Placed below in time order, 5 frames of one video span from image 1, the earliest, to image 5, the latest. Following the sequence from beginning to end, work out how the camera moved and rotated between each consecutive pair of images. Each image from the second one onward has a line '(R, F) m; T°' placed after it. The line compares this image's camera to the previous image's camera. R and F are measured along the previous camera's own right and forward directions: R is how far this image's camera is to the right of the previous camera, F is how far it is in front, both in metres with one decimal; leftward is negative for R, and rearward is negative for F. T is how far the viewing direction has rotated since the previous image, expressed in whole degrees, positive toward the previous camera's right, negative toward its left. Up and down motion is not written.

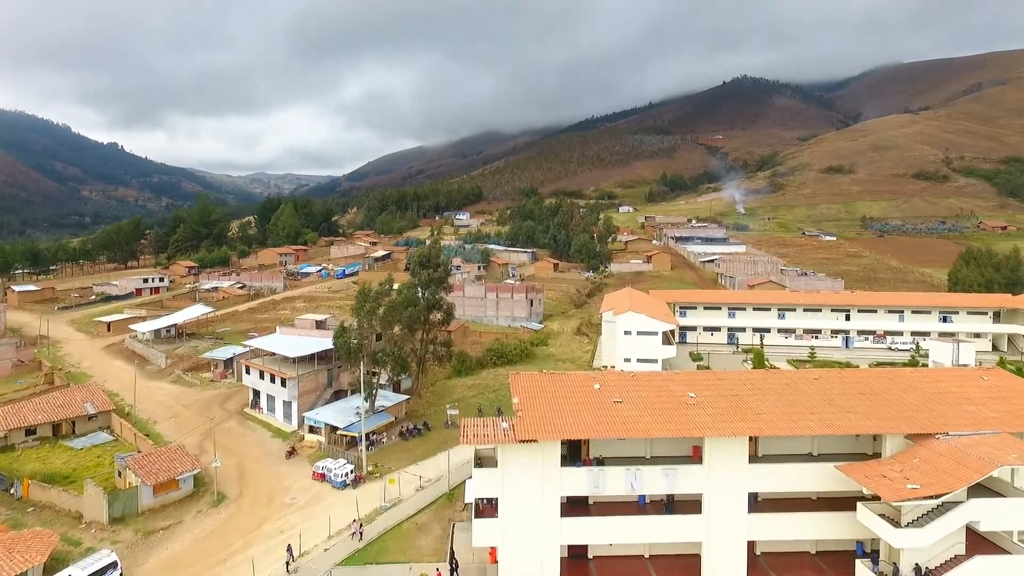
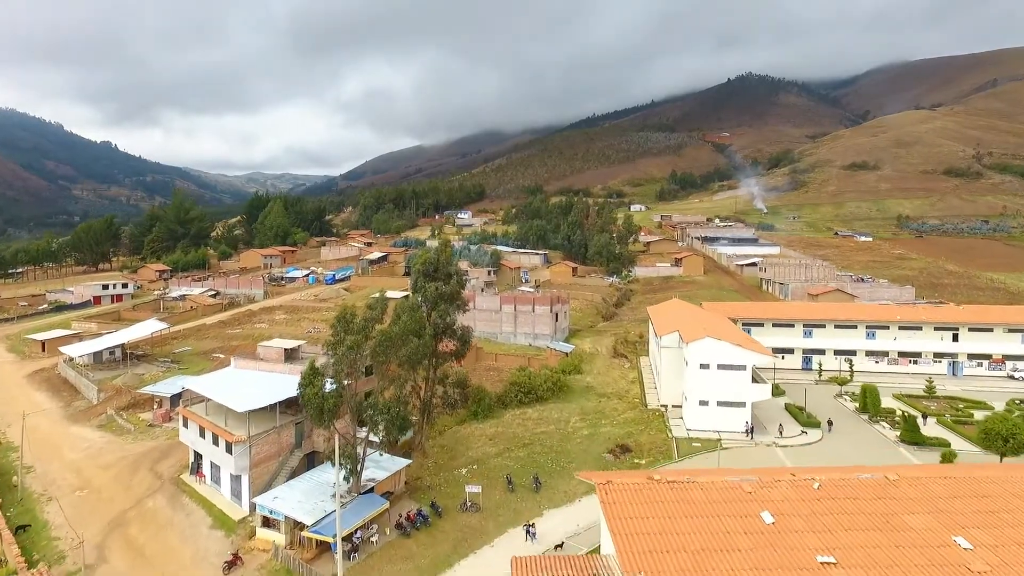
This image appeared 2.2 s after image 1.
(-1.9, +10.5) m; 0°
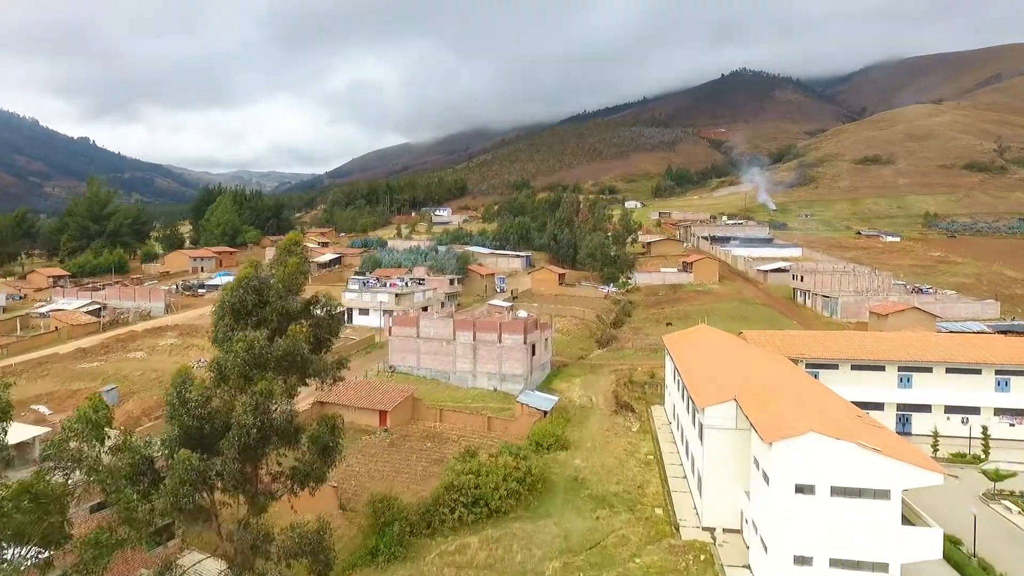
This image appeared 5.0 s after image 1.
(+1.9, +15.0) m; +1°
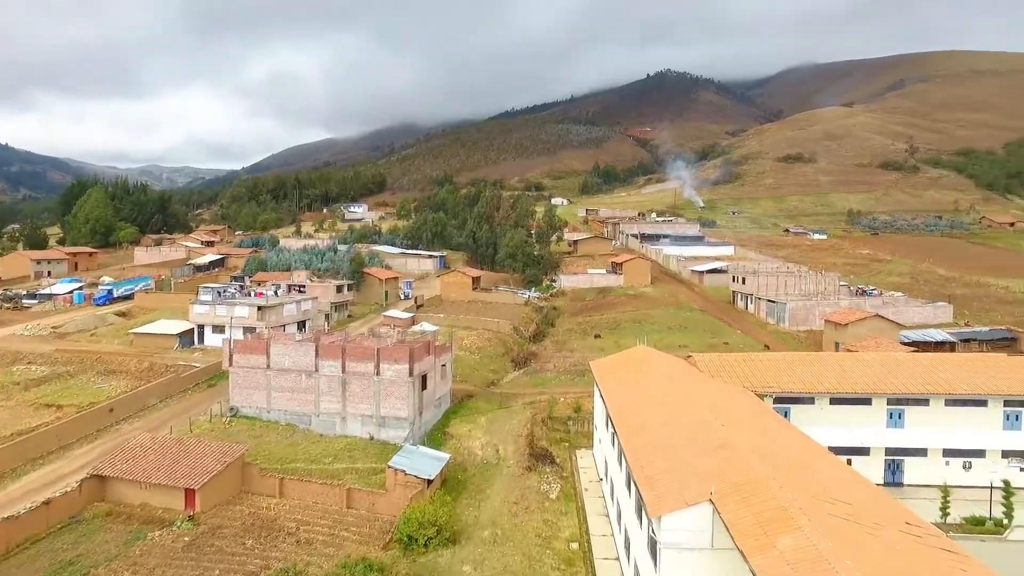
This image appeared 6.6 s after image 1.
(+2.1, +8.4) m; +6°
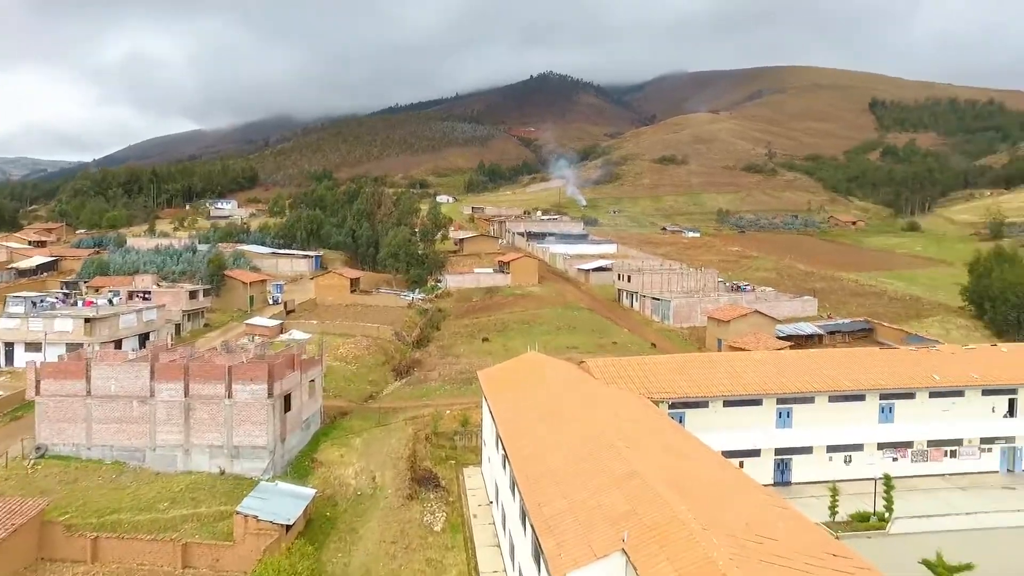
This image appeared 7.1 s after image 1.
(+0.4, +2.4) m; +10°
